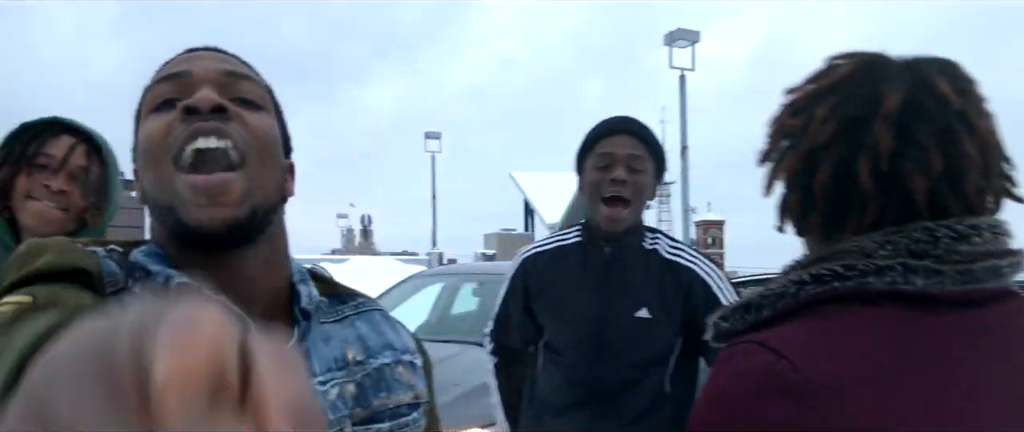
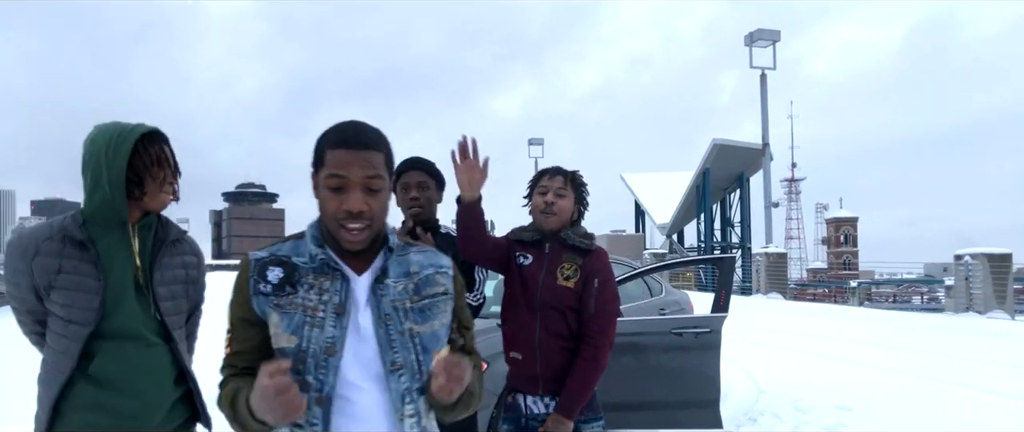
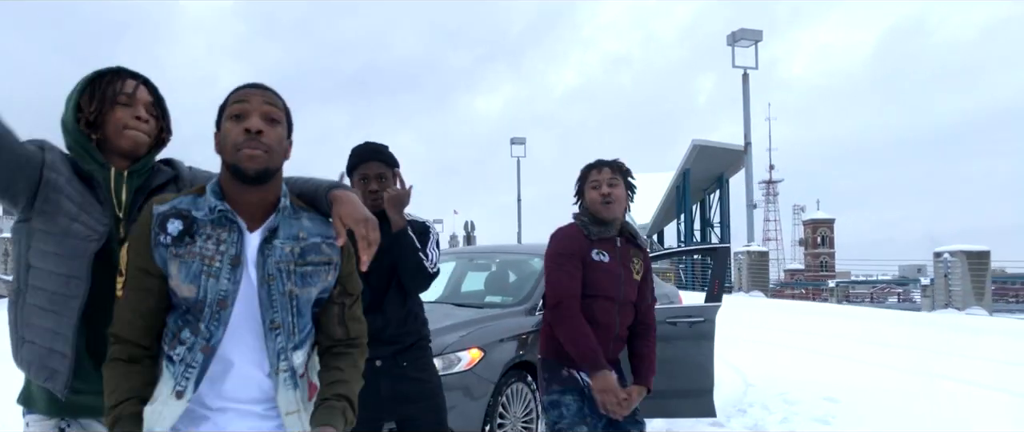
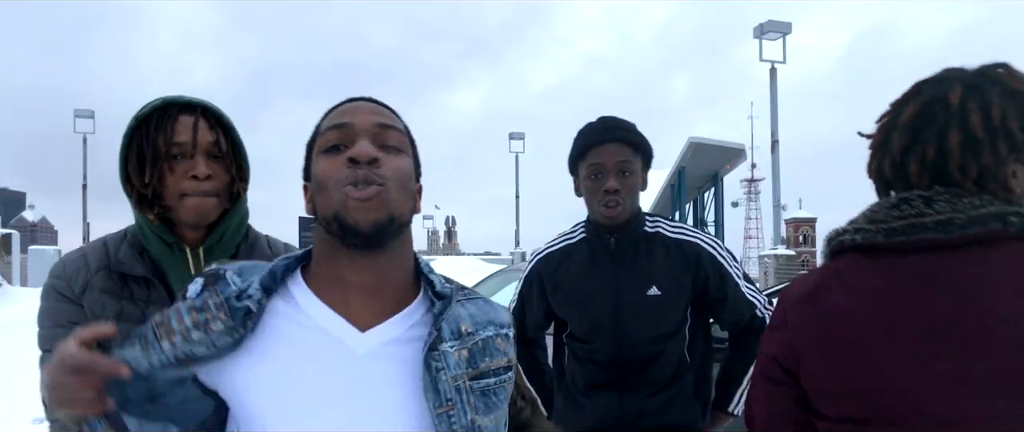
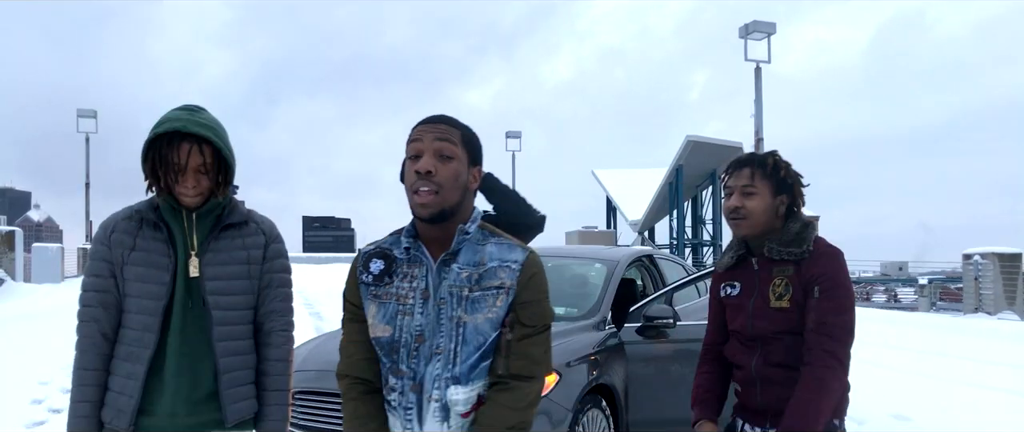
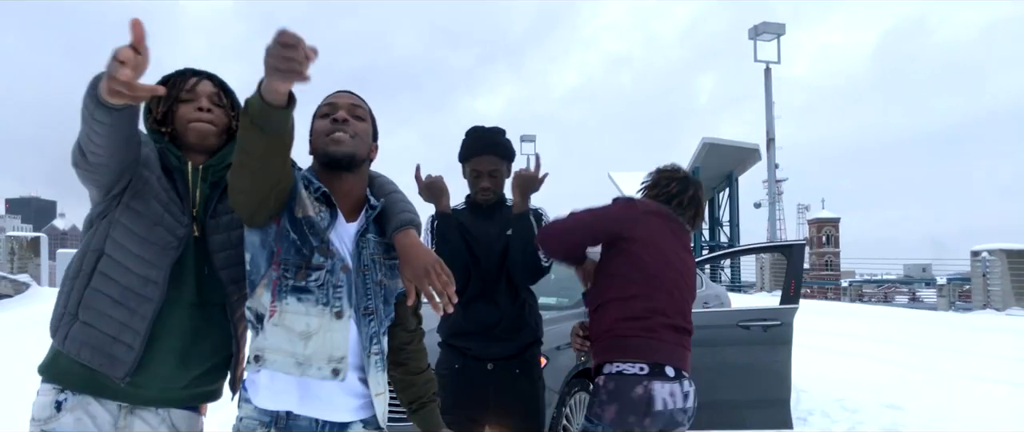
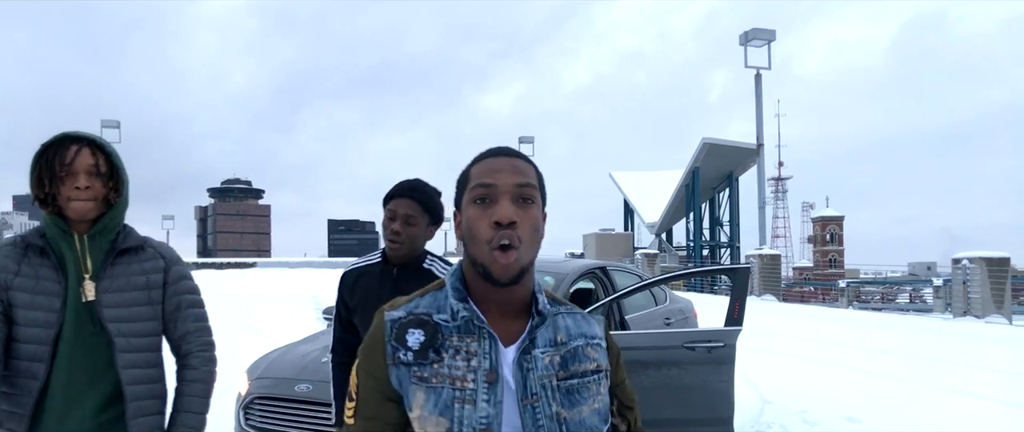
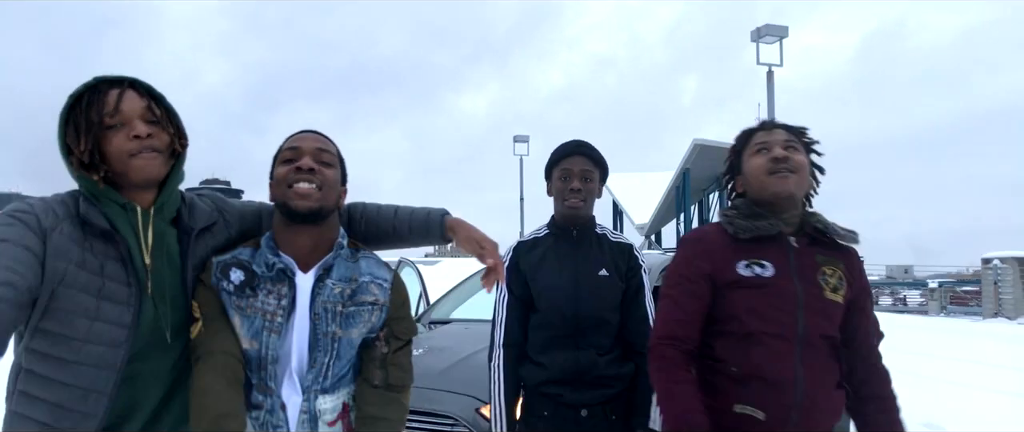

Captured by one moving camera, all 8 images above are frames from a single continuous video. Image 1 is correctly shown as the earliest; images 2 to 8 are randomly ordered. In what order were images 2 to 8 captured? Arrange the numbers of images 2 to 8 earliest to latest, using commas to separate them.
4, 8, 6, 3, 2, 7, 5
